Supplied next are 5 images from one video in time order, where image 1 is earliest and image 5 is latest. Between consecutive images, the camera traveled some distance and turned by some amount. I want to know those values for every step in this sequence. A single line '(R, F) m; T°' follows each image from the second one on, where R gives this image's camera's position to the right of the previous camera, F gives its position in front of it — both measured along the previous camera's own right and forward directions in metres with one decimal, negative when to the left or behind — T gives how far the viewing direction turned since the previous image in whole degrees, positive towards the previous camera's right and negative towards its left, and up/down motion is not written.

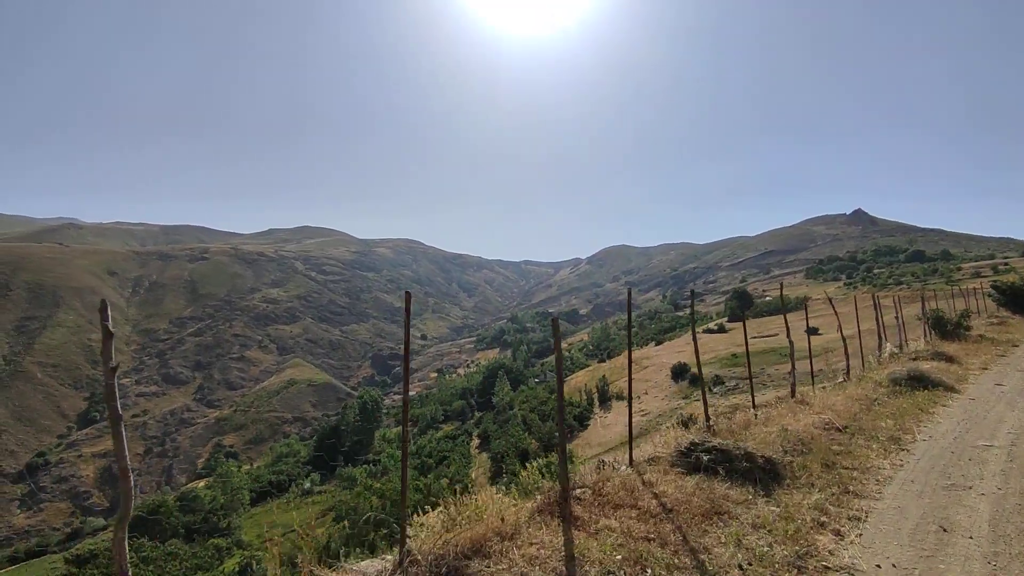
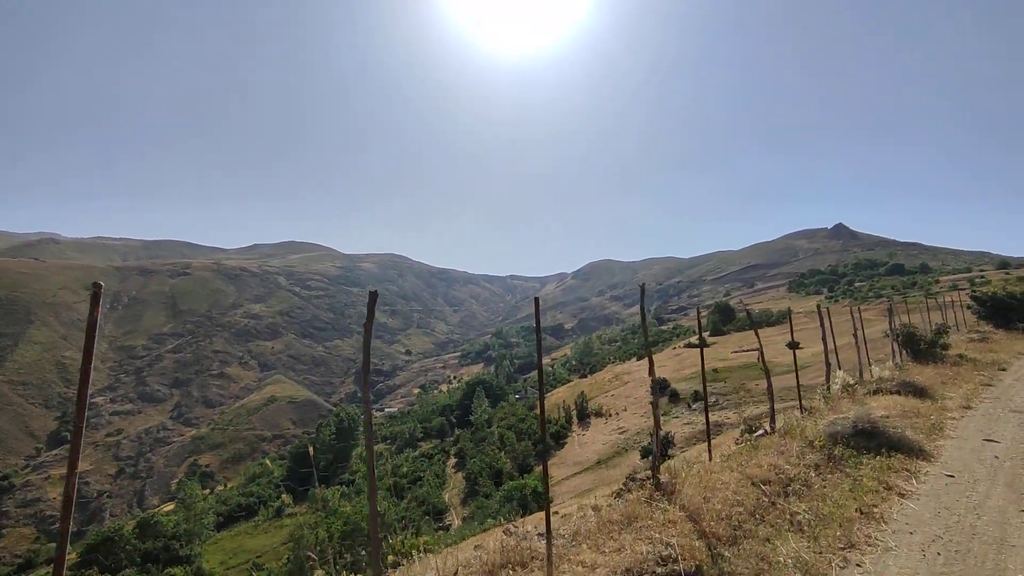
(+0.9, +1.1) m; +1°
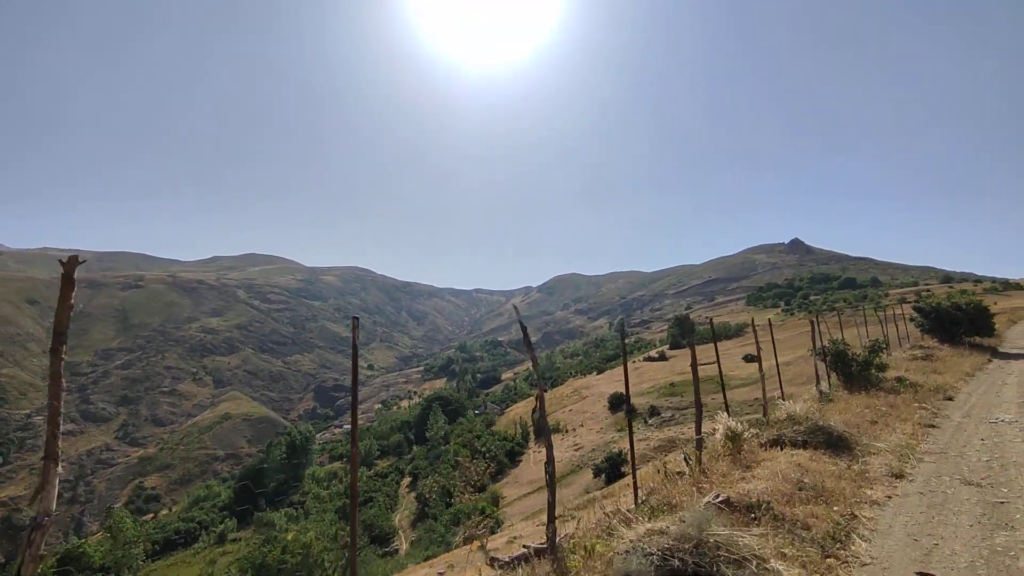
(+0.9, +1.0) m; +3°
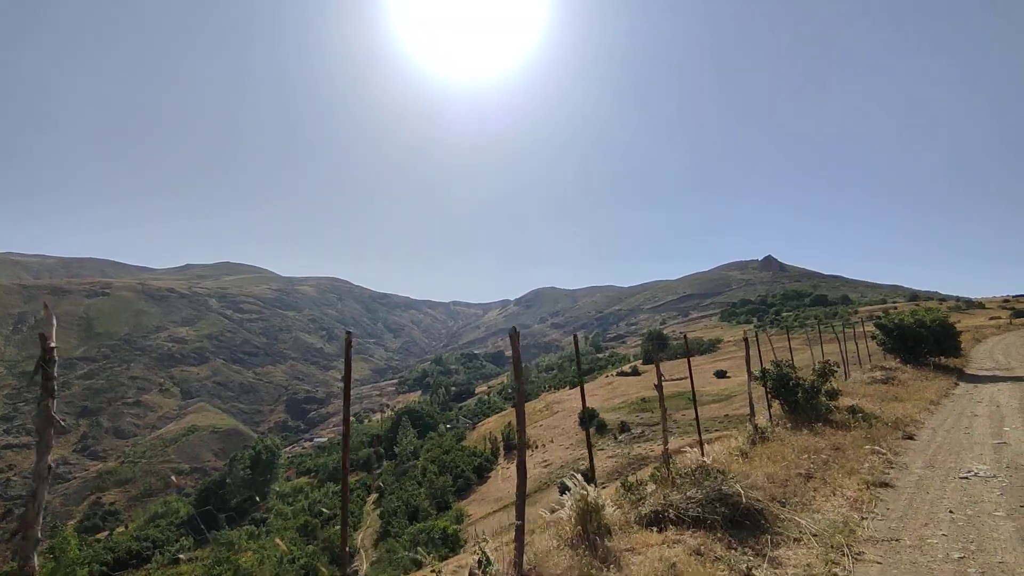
(+0.5, +0.7) m; +2°
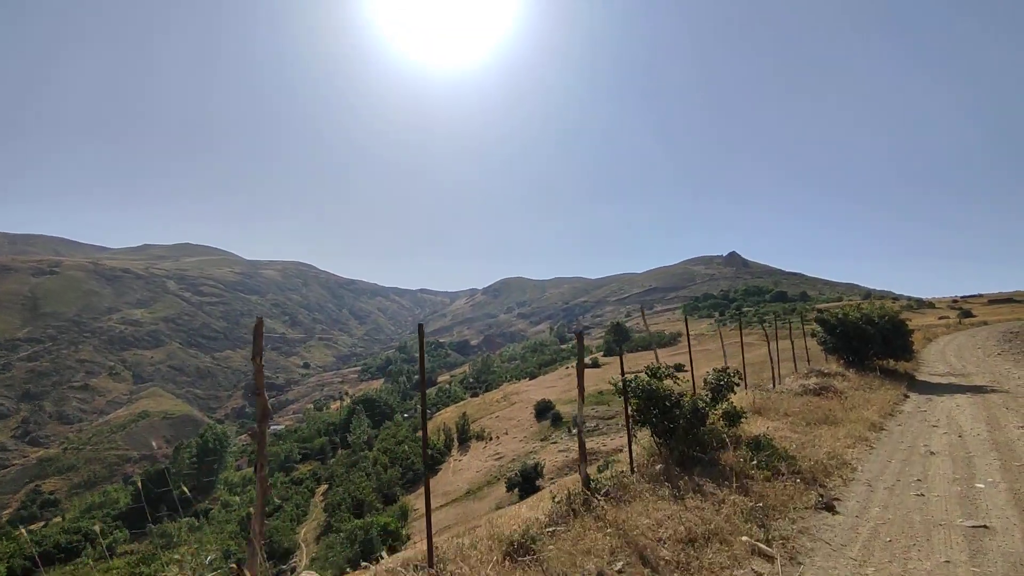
(+0.8, +1.1) m; +3°
